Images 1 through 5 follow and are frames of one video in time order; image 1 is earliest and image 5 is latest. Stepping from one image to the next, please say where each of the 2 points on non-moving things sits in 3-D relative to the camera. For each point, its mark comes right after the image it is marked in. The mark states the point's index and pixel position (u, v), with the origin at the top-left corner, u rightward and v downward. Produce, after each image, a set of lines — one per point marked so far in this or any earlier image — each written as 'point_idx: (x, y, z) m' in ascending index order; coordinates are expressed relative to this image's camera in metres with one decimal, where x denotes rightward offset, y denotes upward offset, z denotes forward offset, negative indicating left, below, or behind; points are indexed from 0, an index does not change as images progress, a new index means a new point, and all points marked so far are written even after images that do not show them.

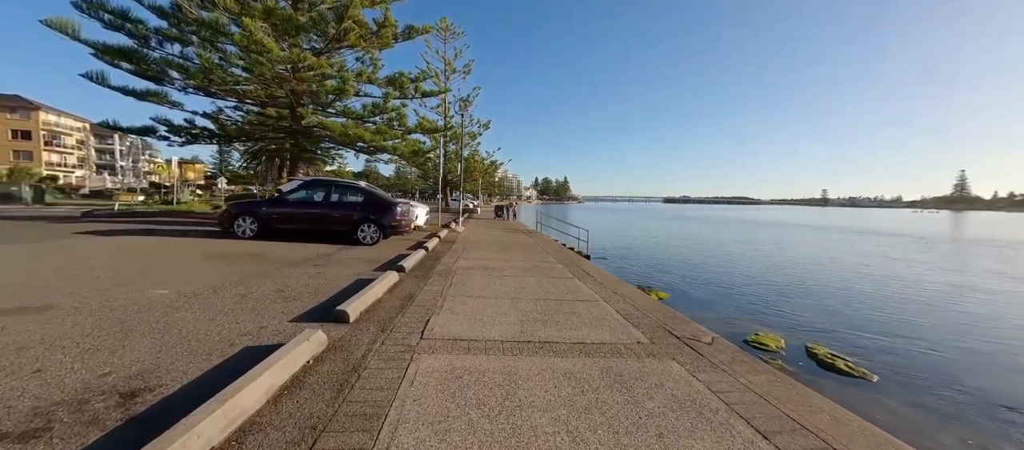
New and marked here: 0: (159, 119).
0: (-15.9, +4.8, +15.1) m
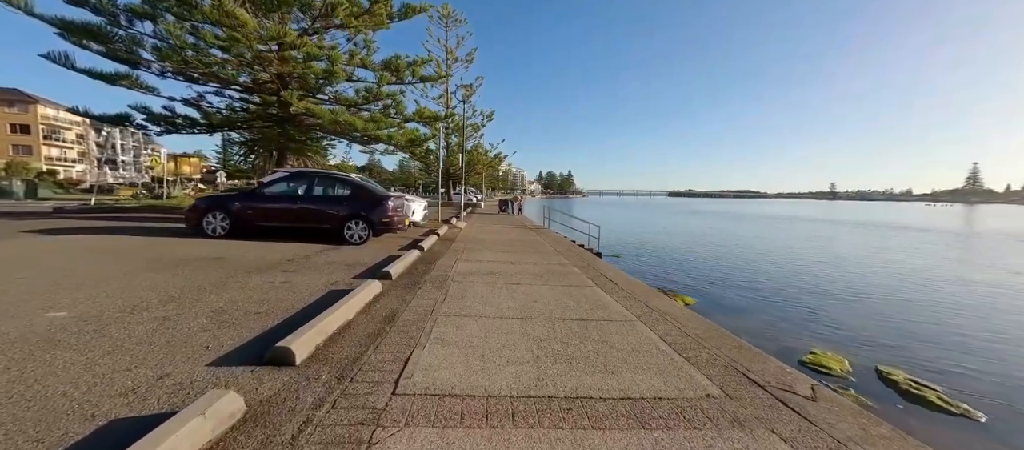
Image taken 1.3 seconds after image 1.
0: (-15.7, +4.9, +14.0) m
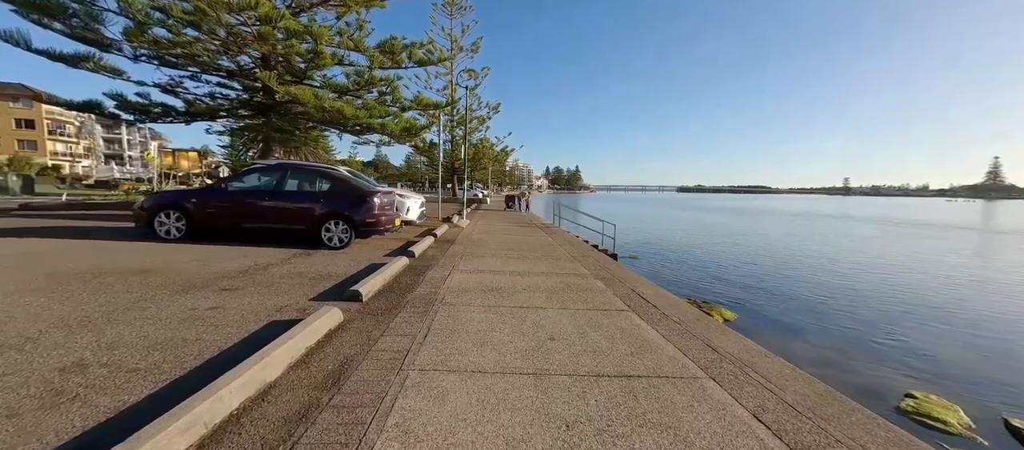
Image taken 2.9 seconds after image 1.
0: (-15.4, +5.0, +12.8) m
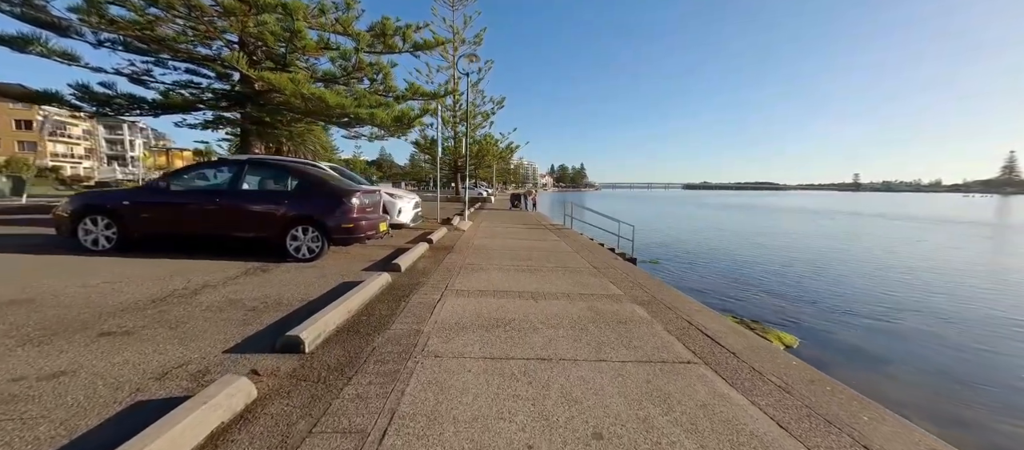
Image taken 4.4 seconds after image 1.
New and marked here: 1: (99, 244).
0: (-15.2, +4.8, +11.5) m
1: (-7.2, -0.3, +5.9) m
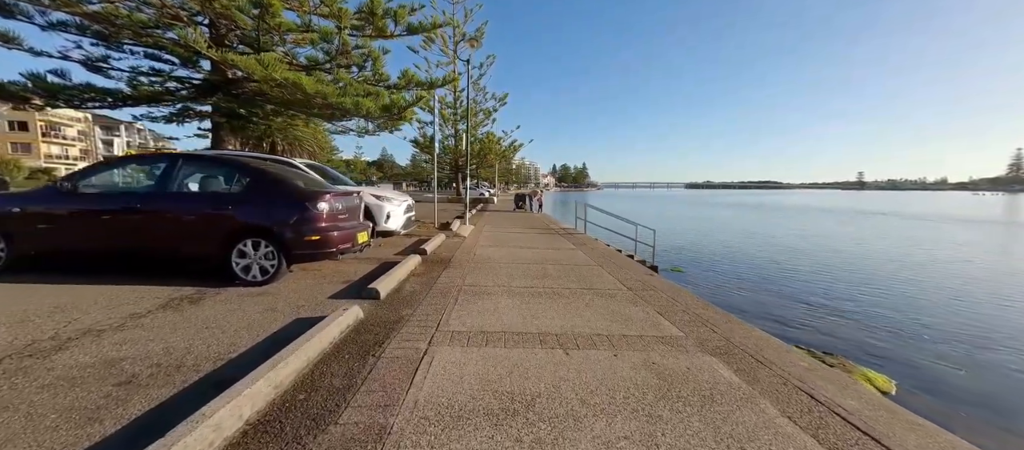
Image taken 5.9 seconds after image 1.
0: (-15.0, +4.6, +10.2) m
1: (-7.0, -0.5, +4.5) m
